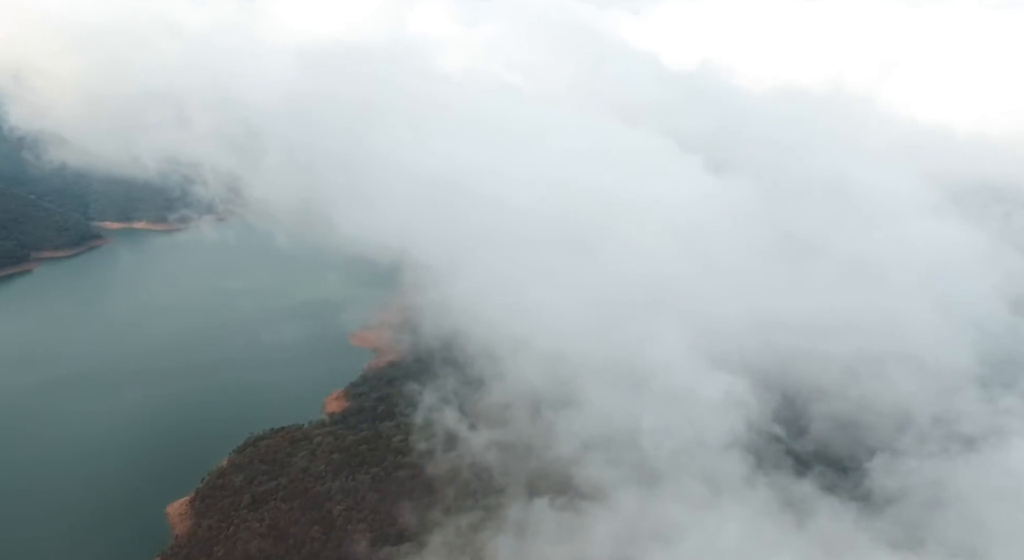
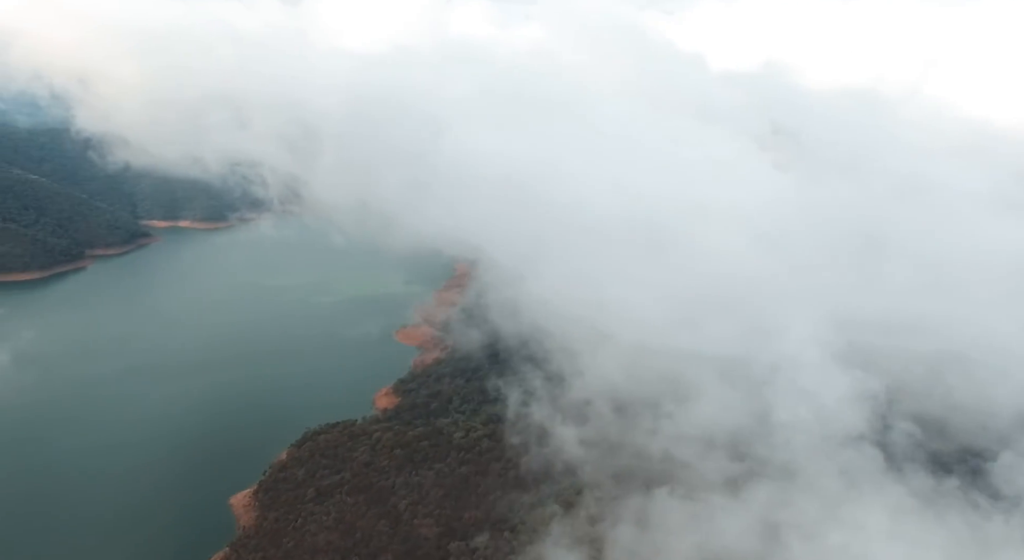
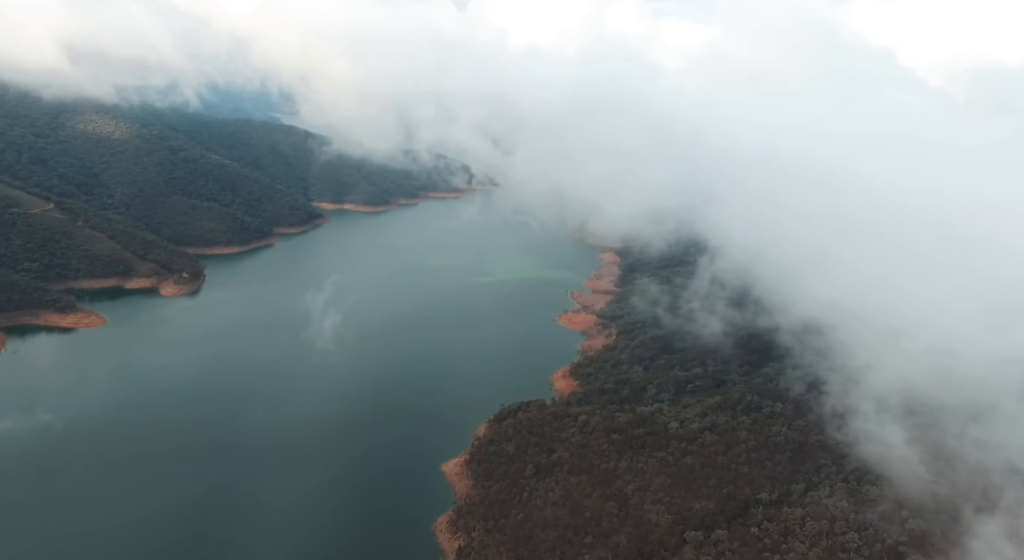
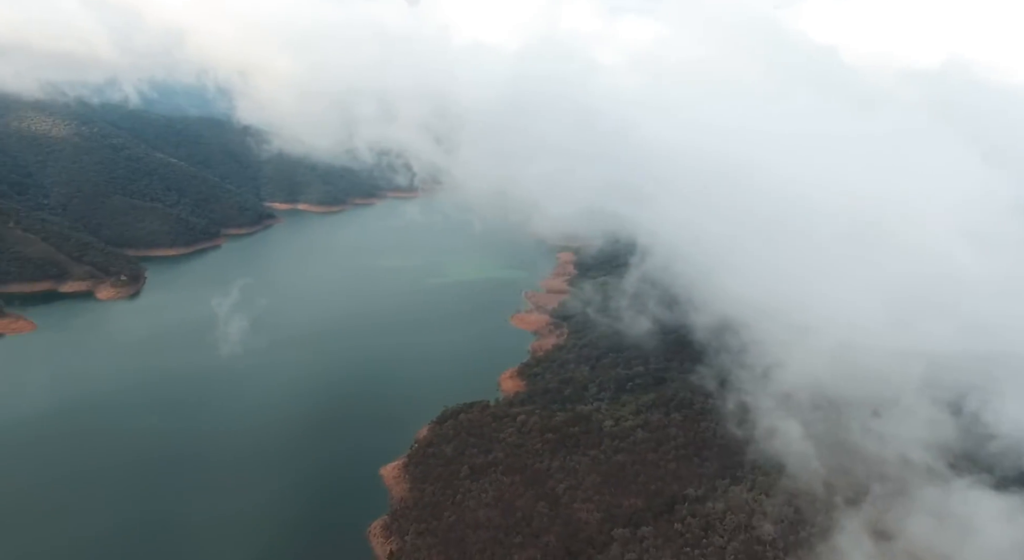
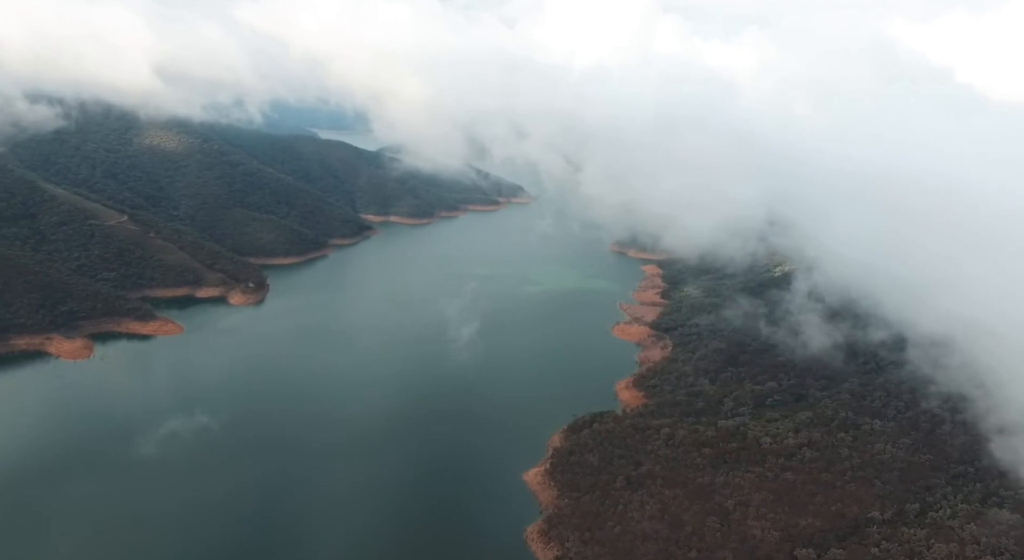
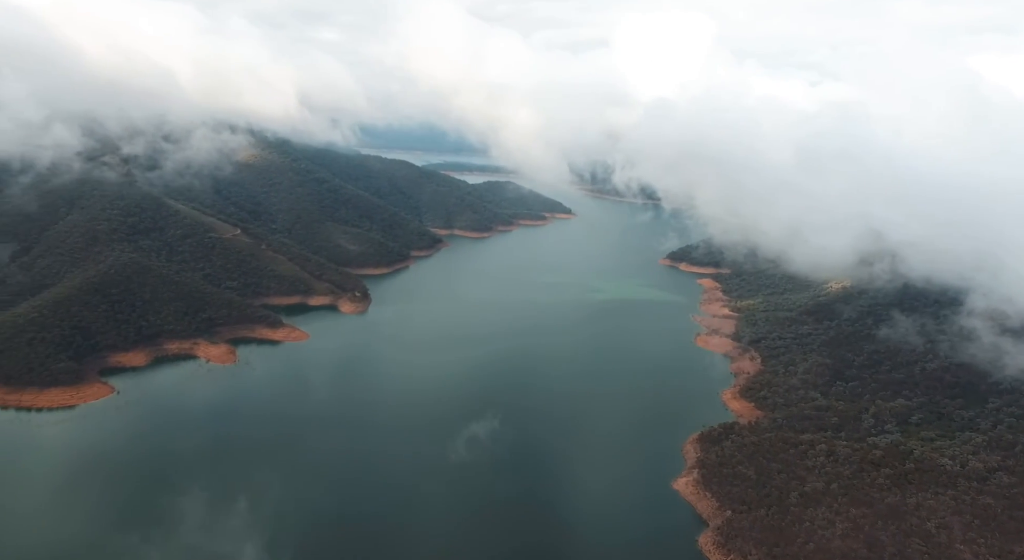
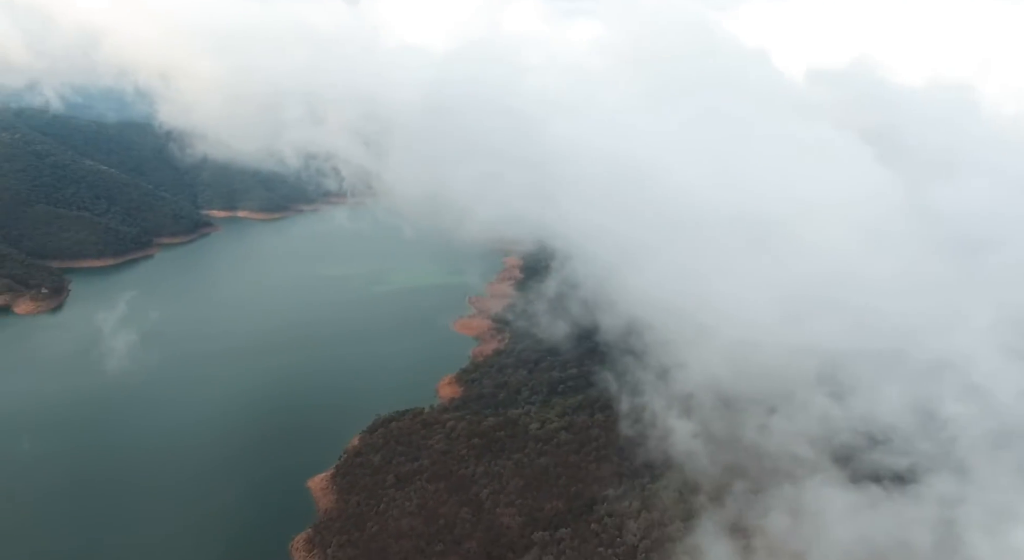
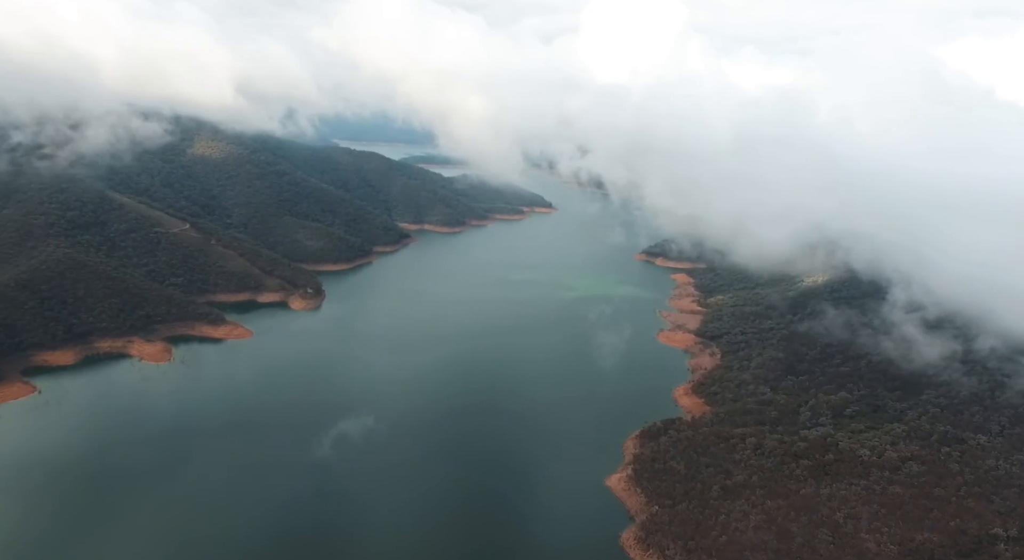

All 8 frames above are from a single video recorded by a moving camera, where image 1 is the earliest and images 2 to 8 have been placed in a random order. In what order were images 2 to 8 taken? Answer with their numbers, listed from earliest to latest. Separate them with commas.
2, 7, 4, 3, 5, 8, 6
